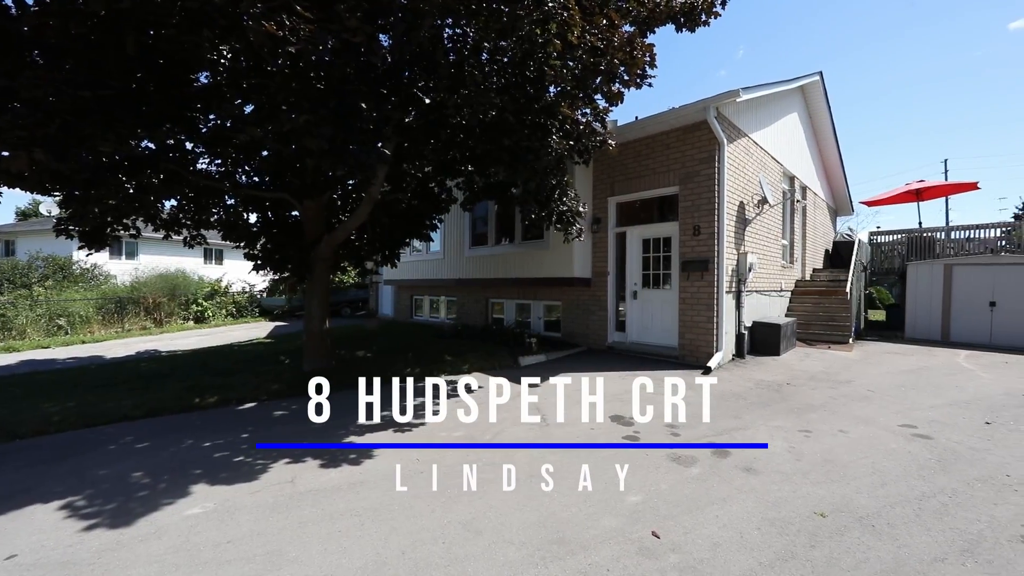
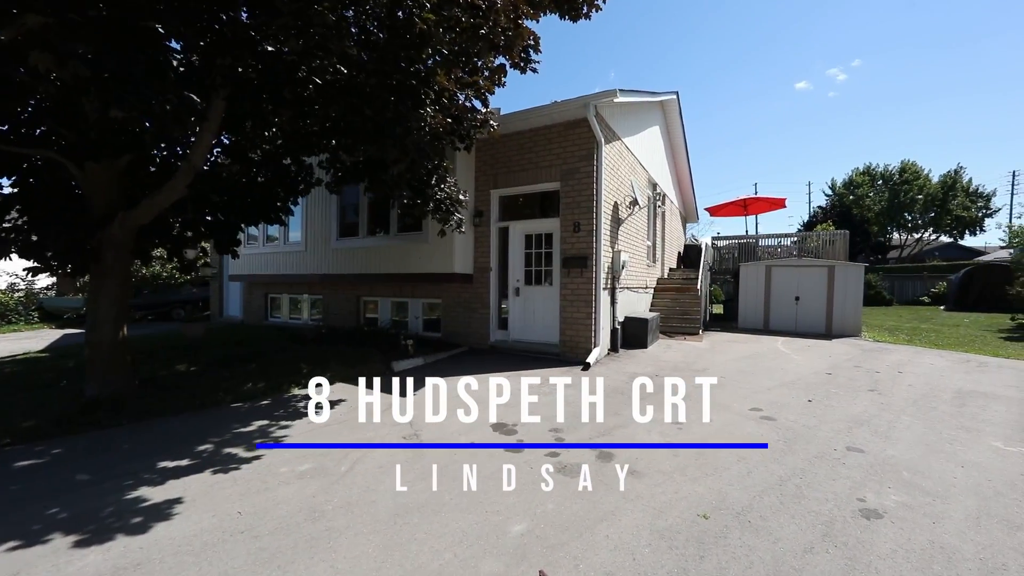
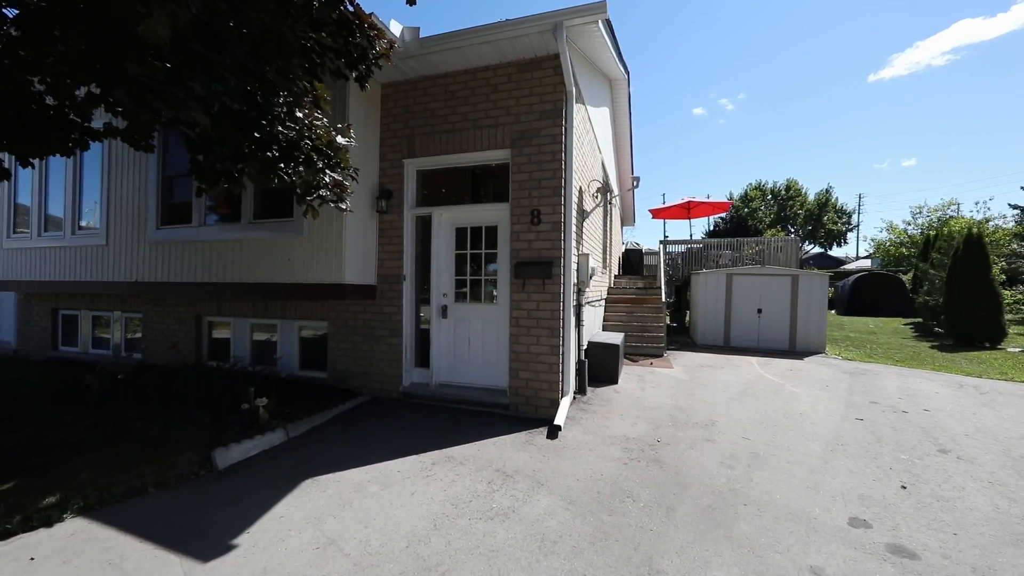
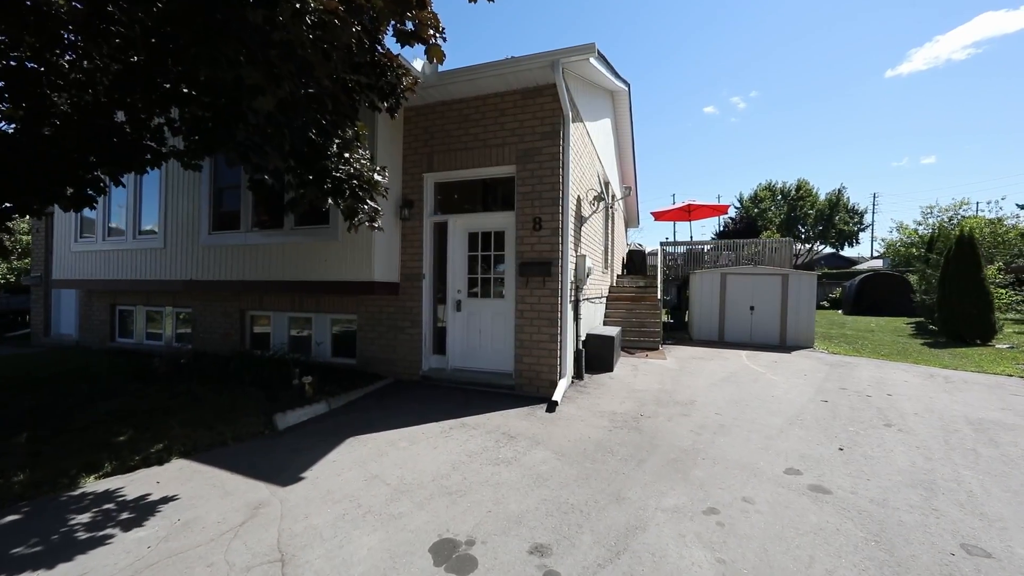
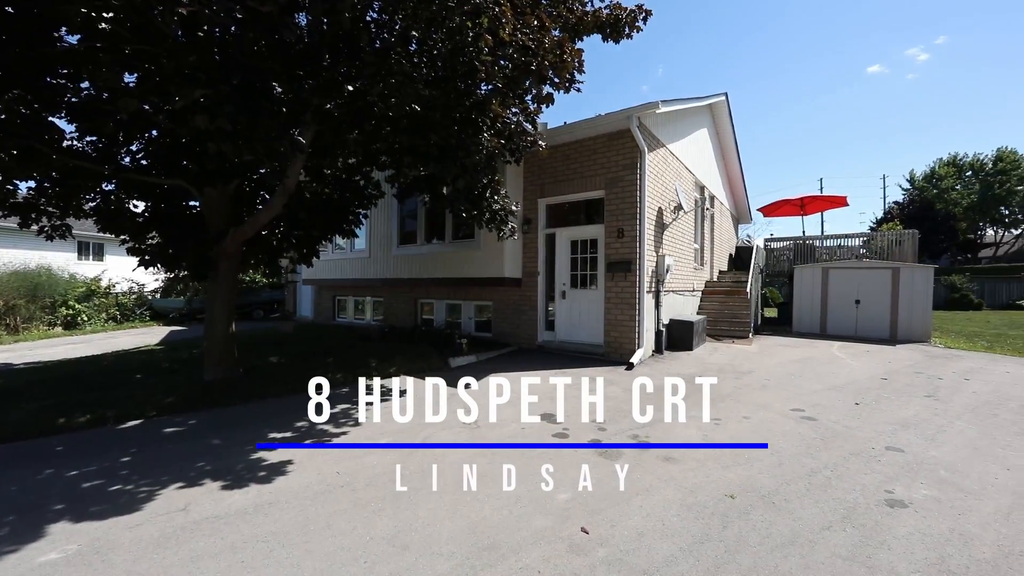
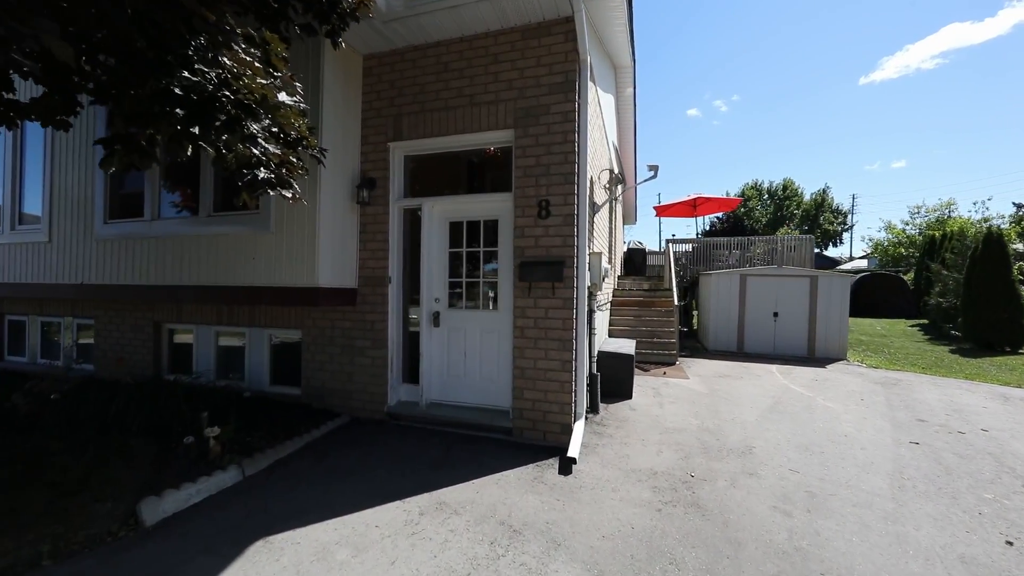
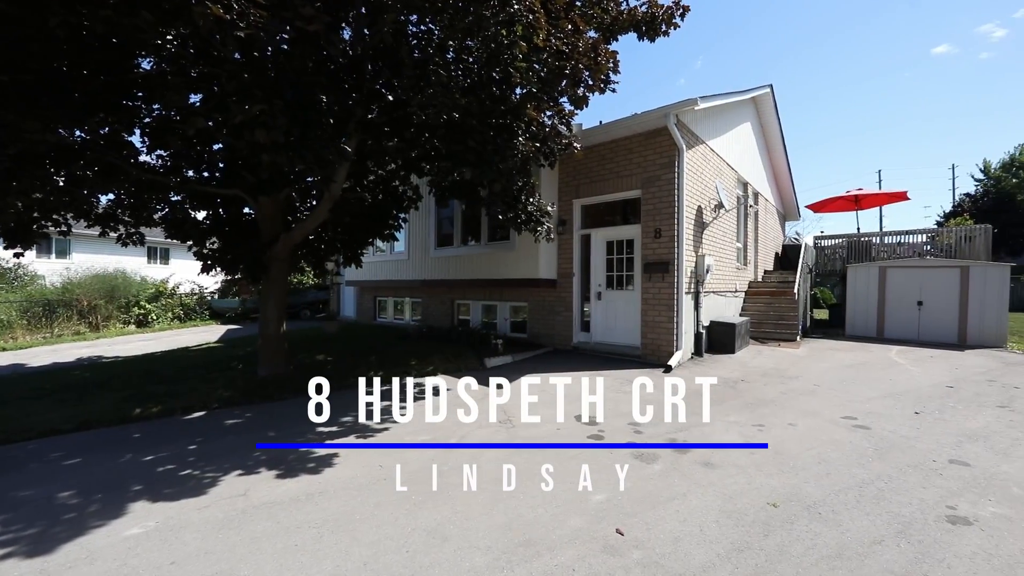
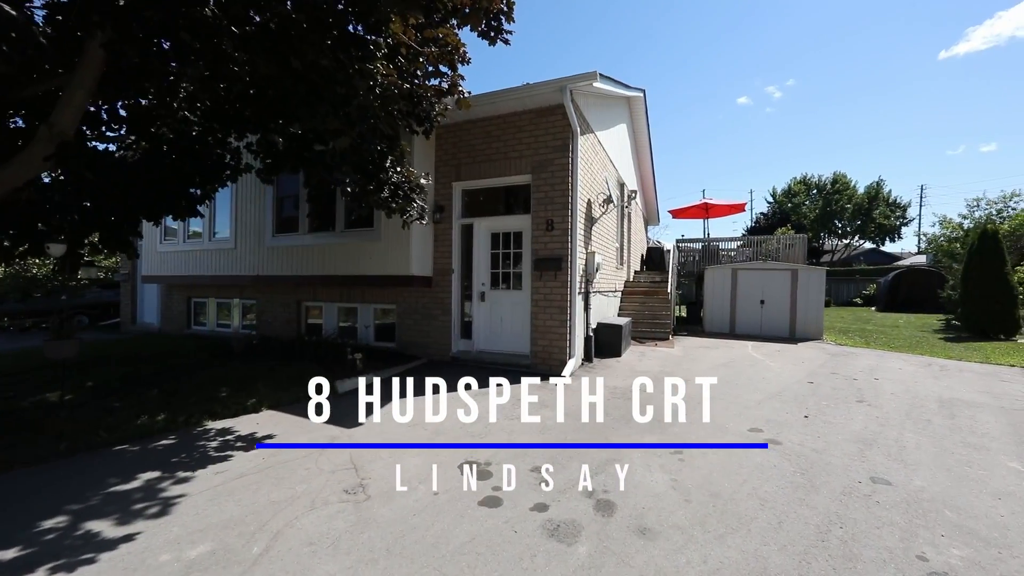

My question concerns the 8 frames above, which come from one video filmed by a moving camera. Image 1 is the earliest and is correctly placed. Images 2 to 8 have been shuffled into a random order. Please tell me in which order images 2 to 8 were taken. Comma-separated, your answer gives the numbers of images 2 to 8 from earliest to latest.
7, 5, 2, 8, 4, 3, 6
